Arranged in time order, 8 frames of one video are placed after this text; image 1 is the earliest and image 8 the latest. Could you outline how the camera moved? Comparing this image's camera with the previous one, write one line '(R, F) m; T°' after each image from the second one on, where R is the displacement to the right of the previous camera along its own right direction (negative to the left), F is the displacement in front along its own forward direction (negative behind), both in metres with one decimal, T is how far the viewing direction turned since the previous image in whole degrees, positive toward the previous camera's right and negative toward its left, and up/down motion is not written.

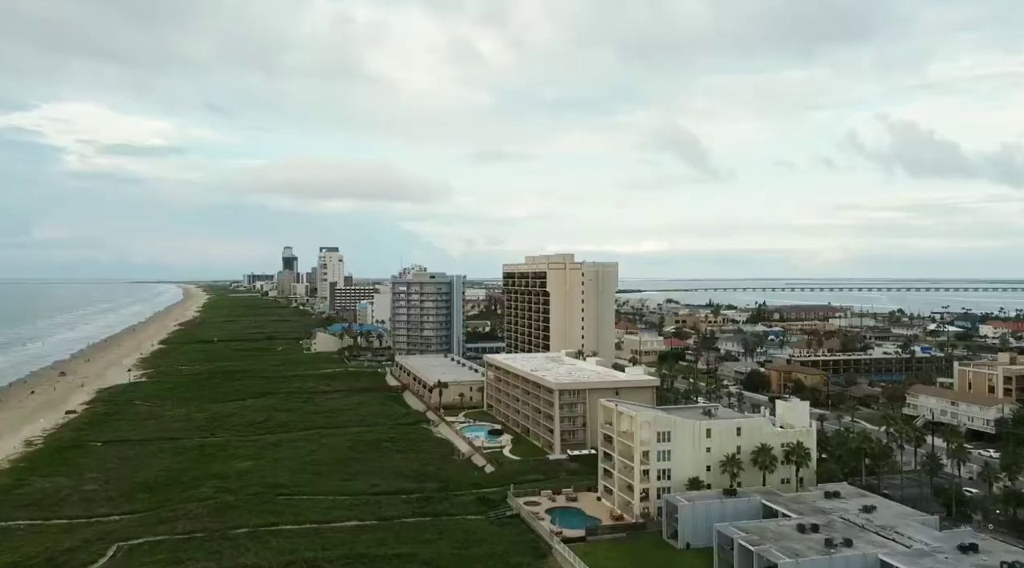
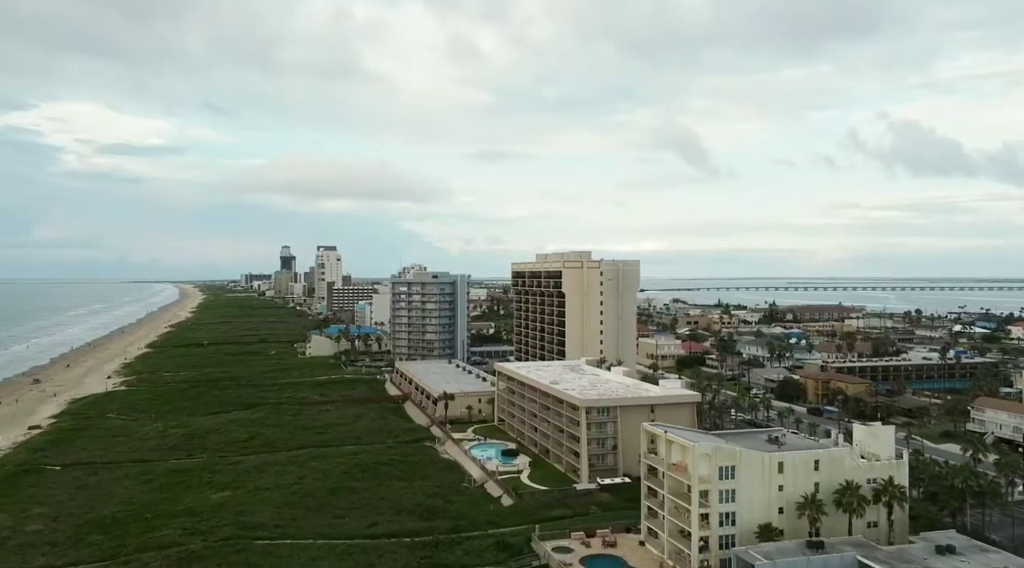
(-1.4, +7.9) m; 0°
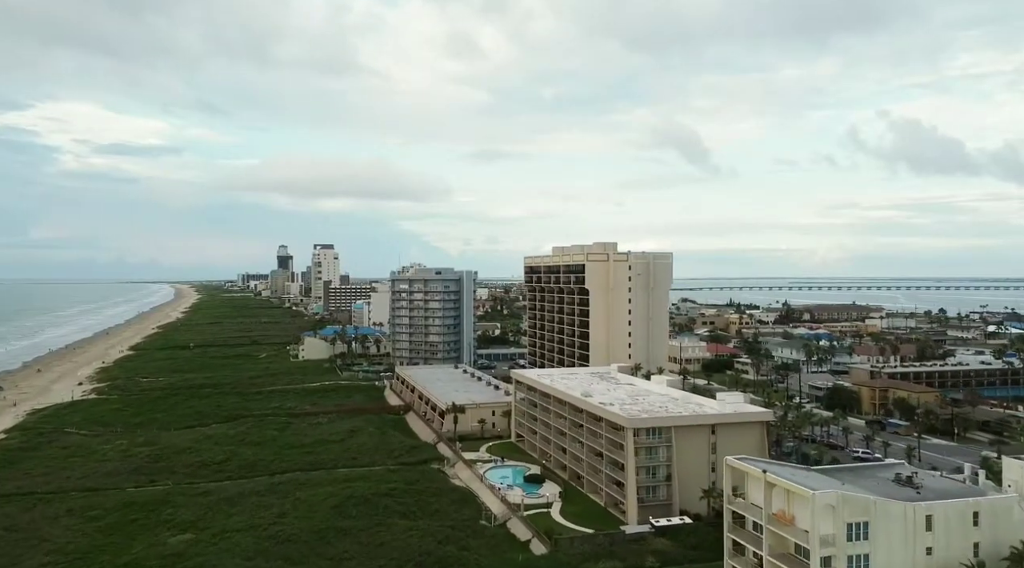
(-1.7, +9.5) m; 0°
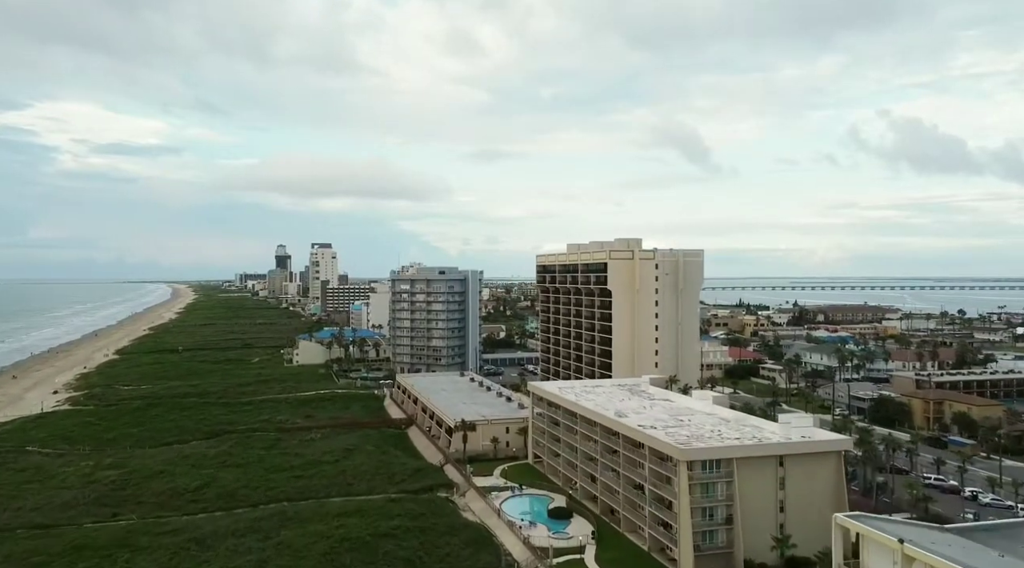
(-1.3, +7.1) m; 0°
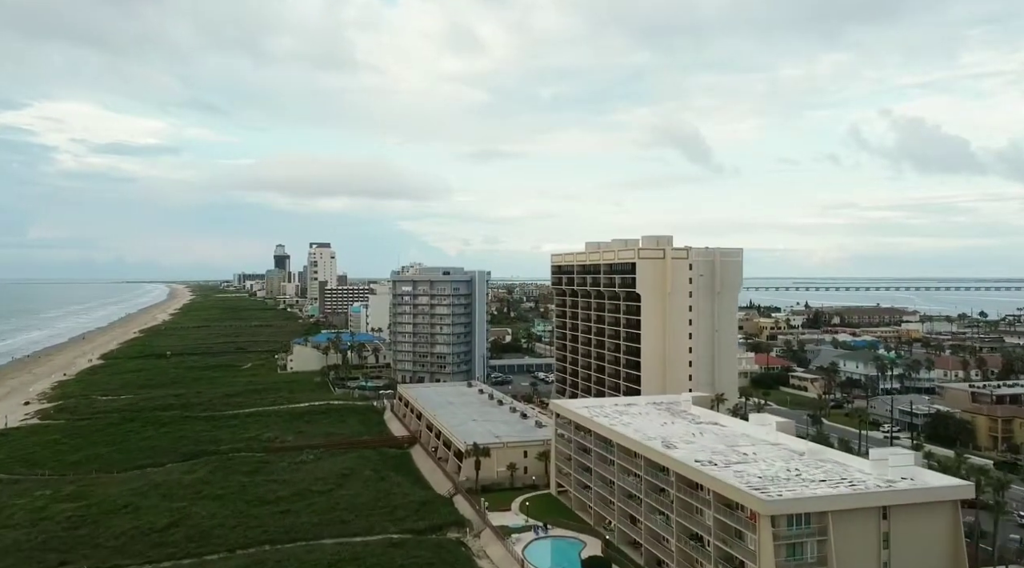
(-1.3, +7.1) m; 0°
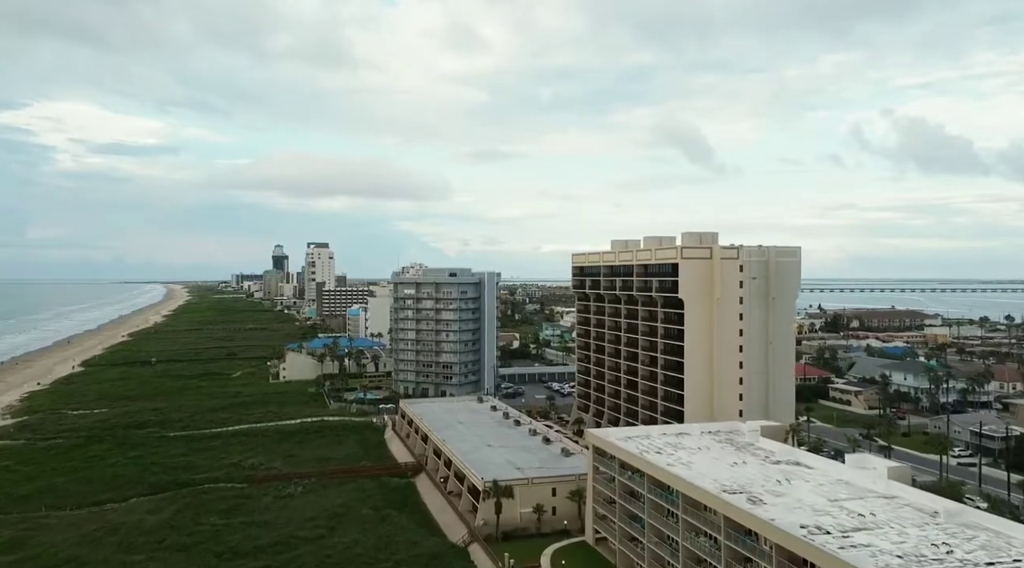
(-1.5, +8.0) m; 0°
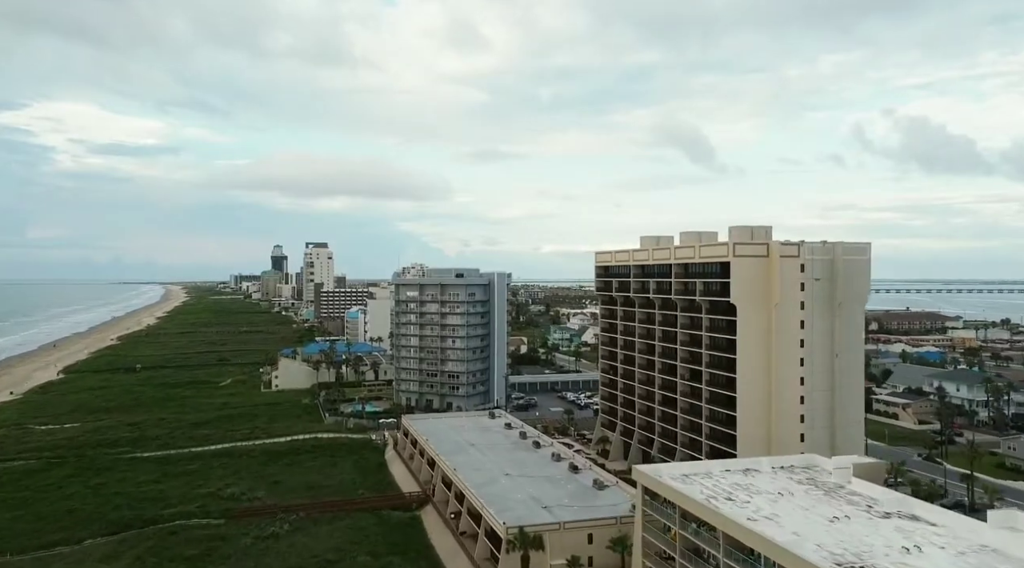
(-1.3, +7.2) m; 0°
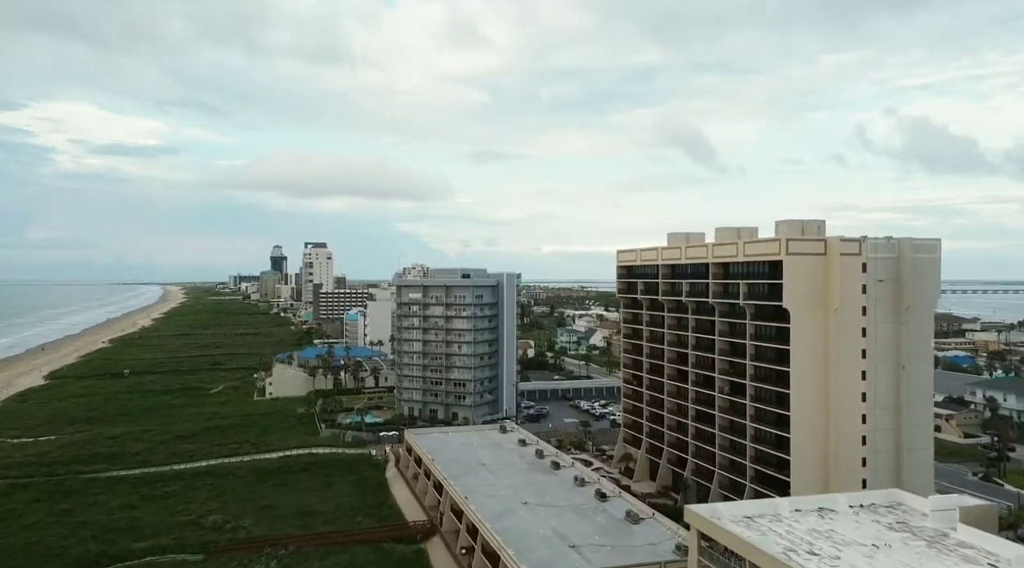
(-1.0, +5.3) m; 0°
